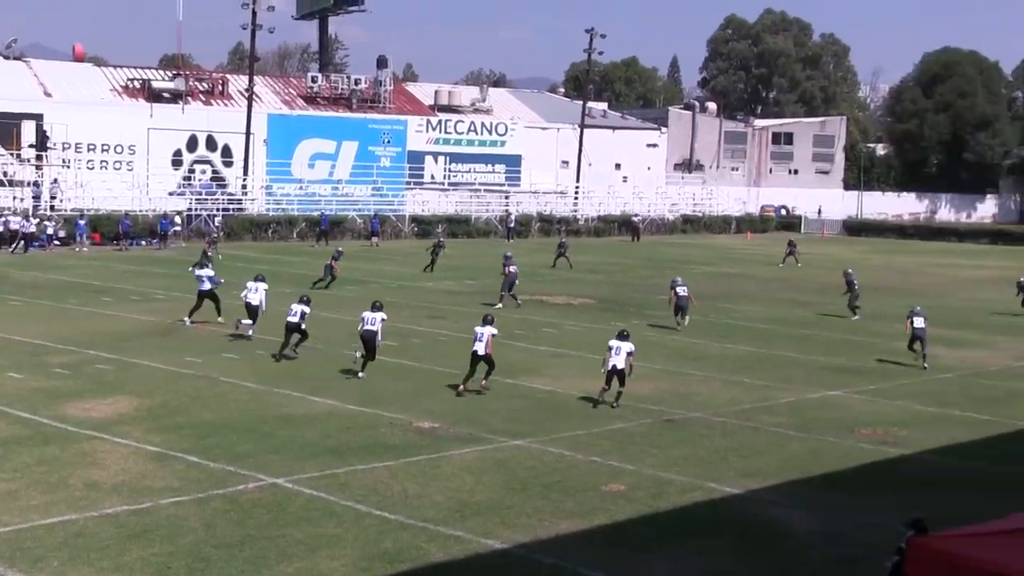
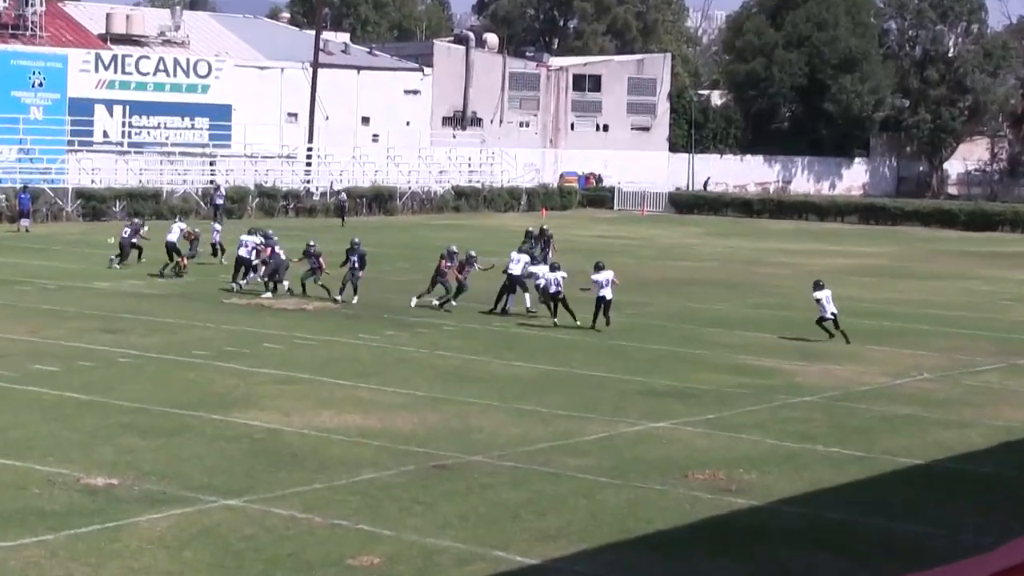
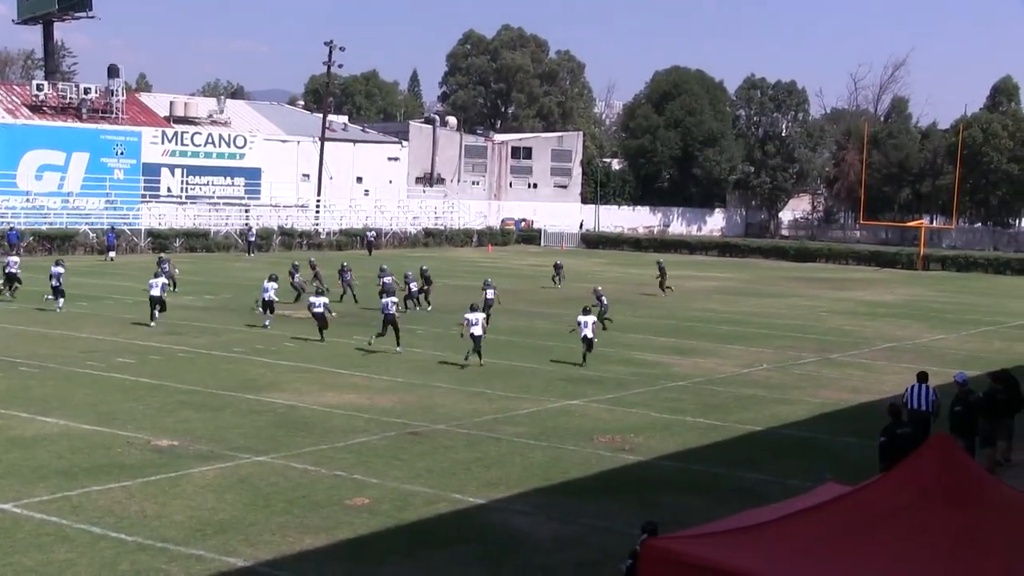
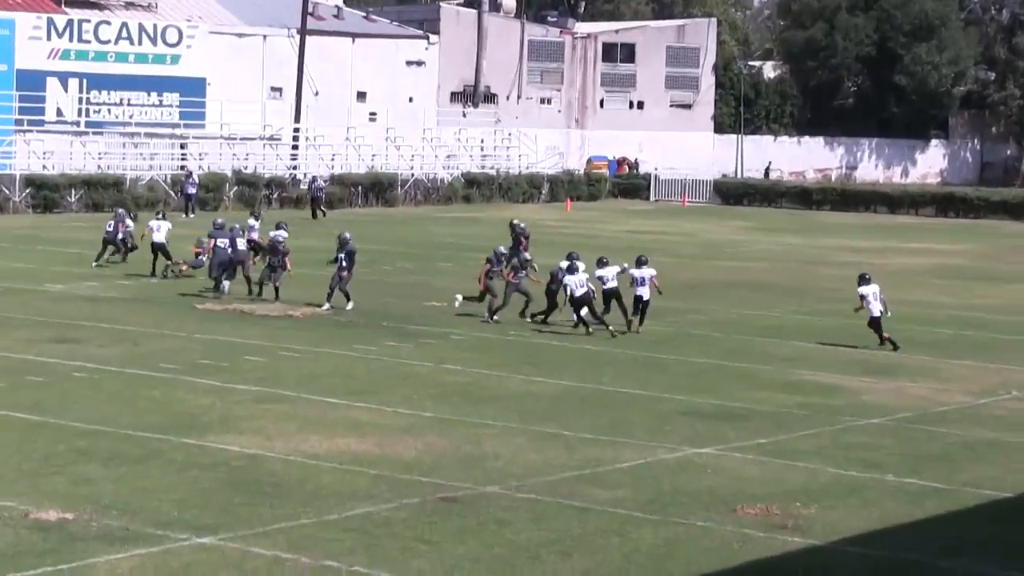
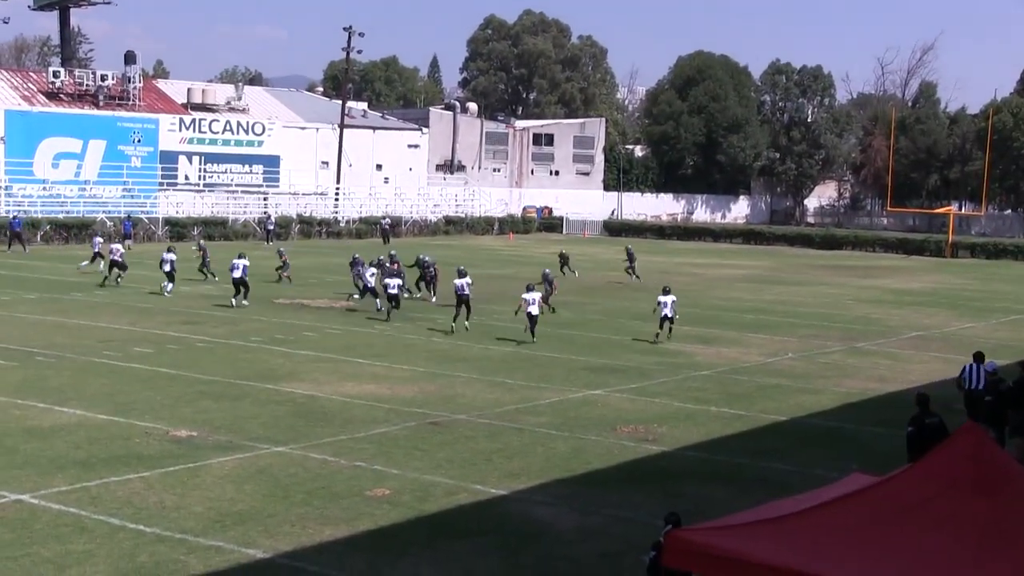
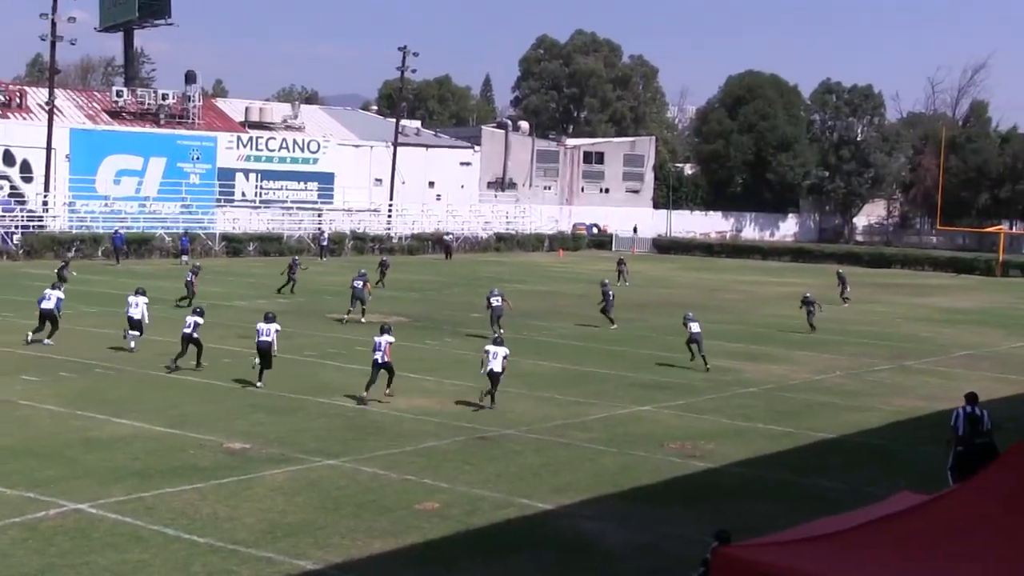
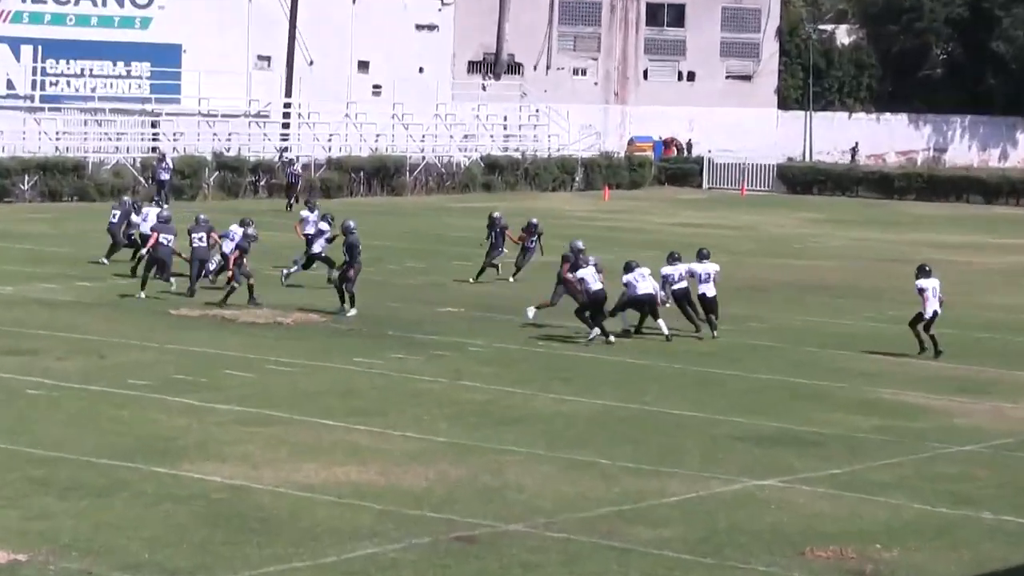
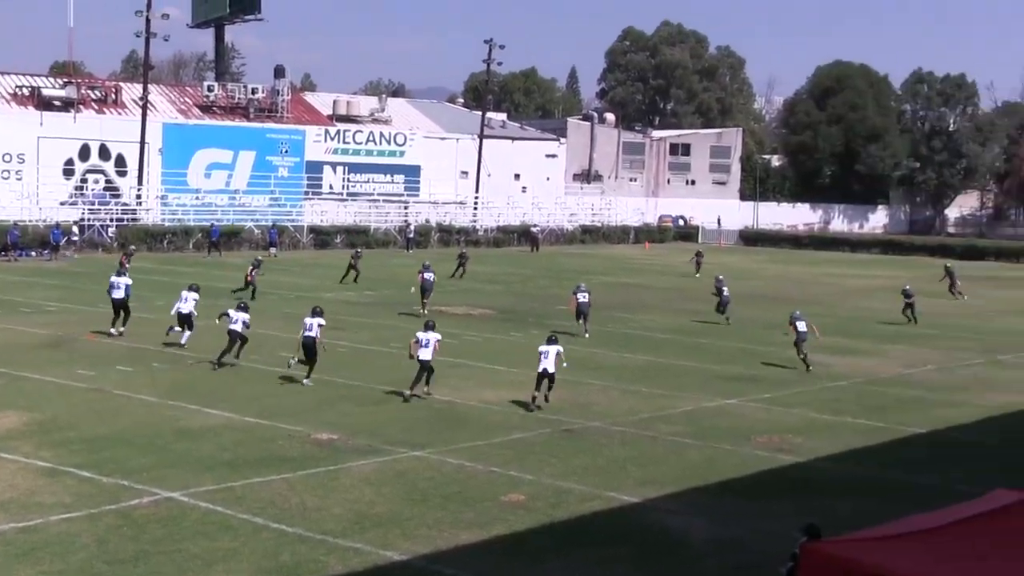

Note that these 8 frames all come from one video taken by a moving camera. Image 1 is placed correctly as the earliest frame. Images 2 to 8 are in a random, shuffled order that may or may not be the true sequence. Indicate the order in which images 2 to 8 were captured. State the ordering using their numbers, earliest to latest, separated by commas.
8, 6, 3, 5, 2, 4, 7
